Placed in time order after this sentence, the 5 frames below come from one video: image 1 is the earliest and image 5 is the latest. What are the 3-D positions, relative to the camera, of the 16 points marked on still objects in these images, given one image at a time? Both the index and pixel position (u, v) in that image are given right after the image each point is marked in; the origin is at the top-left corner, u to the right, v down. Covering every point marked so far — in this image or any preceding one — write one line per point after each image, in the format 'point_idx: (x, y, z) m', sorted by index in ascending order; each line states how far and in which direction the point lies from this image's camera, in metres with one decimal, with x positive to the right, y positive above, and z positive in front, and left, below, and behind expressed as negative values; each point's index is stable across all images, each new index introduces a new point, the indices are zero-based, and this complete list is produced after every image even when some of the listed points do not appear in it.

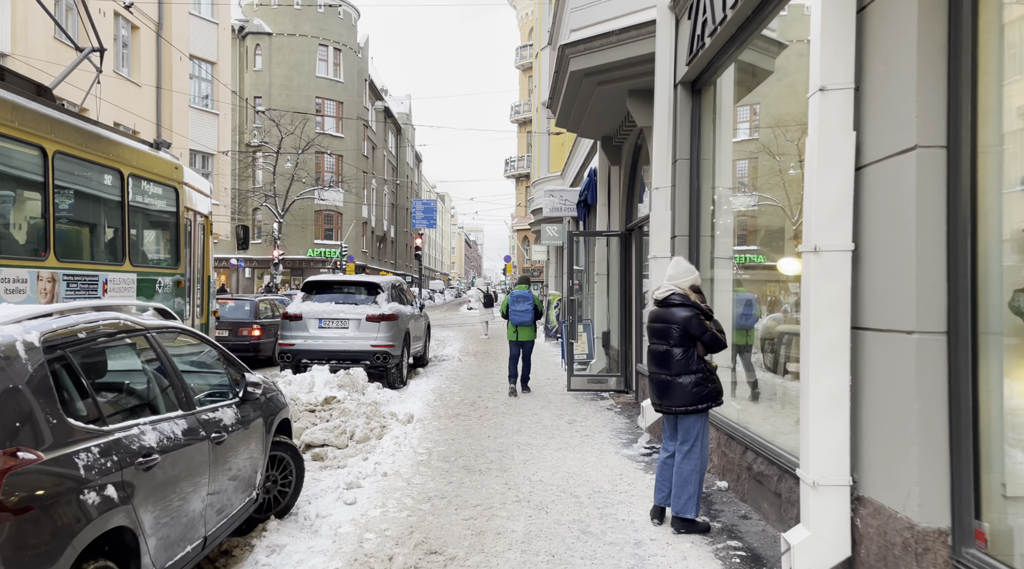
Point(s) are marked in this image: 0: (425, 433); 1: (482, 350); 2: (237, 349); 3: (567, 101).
0: (-0.9, -1.5, +7.4) m
1: (-0.7, -1.5, +17.2) m
2: (-5.2, -1.2, +13.7) m
3: (+0.7, +2.2, +8.7) m
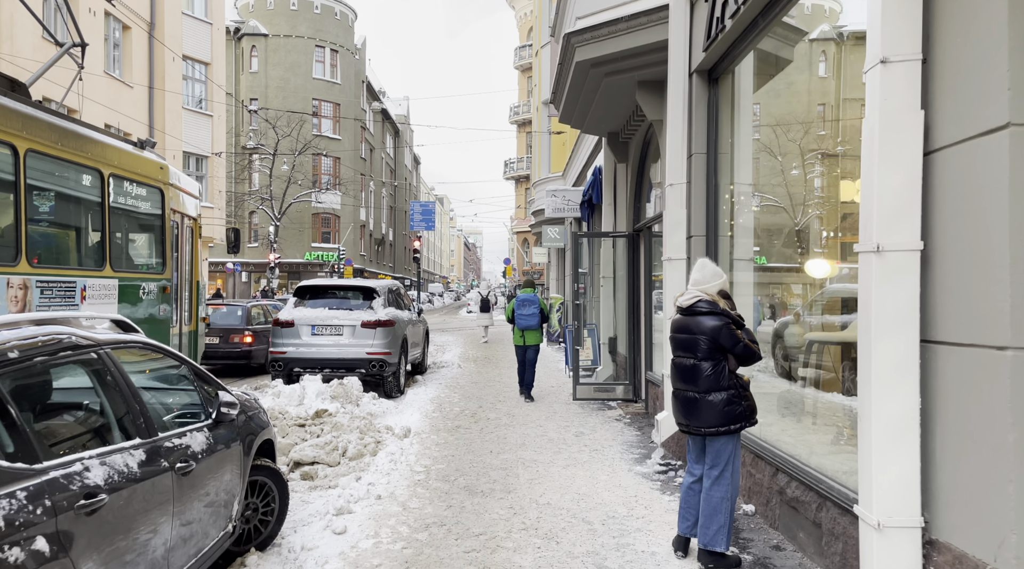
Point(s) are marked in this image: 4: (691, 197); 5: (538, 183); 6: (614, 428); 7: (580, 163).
0: (-0.9, -1.6, +6.9) m
1: (-0.7, -1.6, +16.7) m
2: (-5.2, -1.3, +13.2) m
3: (+0.7, +2.2, +8.2) m
4: (+1.5, +0.8, +6.2) m
5: (+0.7, +2.8, +19.9) m
6: (+1.1, -1.6, +8.0) m
7: (+1.3, +2.2, +13.2) m
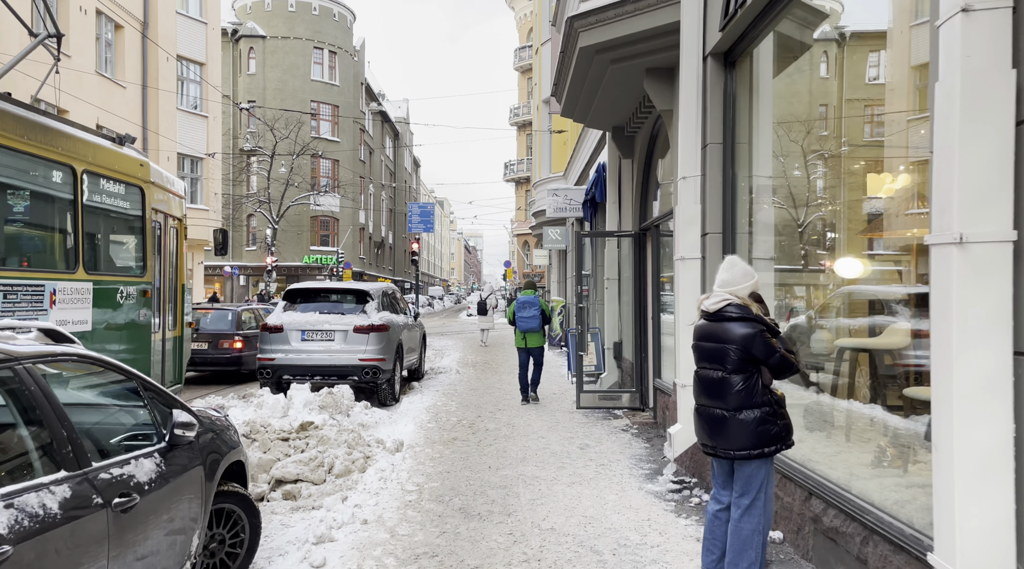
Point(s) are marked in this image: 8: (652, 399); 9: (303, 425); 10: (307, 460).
0: (-0.9, -1.6, +6.4) m
1: (-0.7, -1.7, +16.2) m
2: (-5.2, -1.4, +12.7) m
3: (+0.7, +2.1, +7.7) m
4: (+1.5, +0.7, +5.7) m
5: (+0.7, +2.7, +19.4) m
6: (+1.1, -1.6, +7.5) m
7: (+1.3, +2.2, +12.7) m
8: (+1.7, -1.4, +8.7) m
9: (-1.9, -1.3, +6.6) m
10: (-1.7, -1.5, +6.0) m
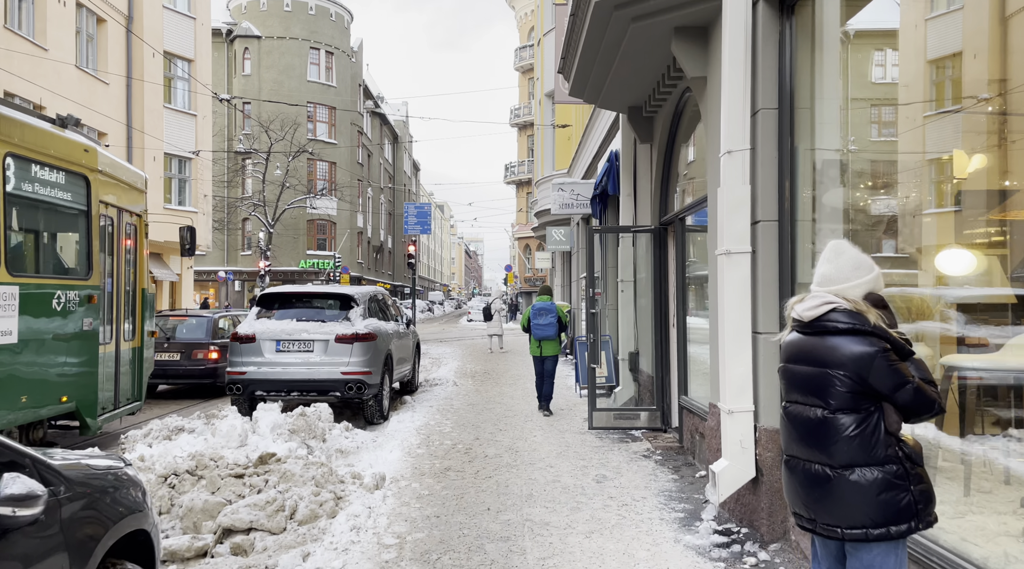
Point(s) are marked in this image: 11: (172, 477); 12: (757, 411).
0: (-0.8, -1.6, +5.3) m
1: (-0.6, -1.8, +15.1) m
2: (-5.1, -1.4, +11.6) m
3: (+0.7, +2.1, +6.6) m
4: (+1.6, +0.7, +4.6) m
5: (+0.8, +2.6, +18.3) m
6: (+1.2, -1.6, +6.4) m
7: (+1.3, +2.1, +11.6) m
8: (+1.7, -1.4, +7.6) m
9: (-1.9, -1.3, +5.5) m
10: (-1.7, -1.5, +4.8) m
11: (-2.4, -1.4, +5.1) m
12: (+1.5, -0.8, +4.5) m
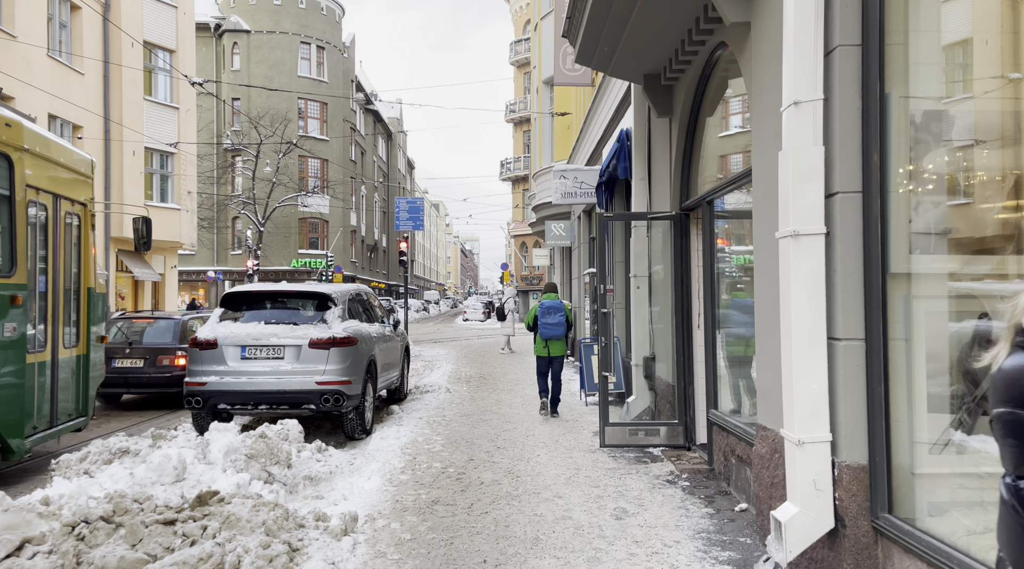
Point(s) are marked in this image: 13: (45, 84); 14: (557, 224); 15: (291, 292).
0: (-0.8, -1.6, +4.2) m
1: (-0.7, -1.7, +14.0) m
2: (-5.2, -1.4, +10.5) m
3: (+0.7, +2.2, +5.6) m
4: (+1.6, +0.8, +3.5) m
5: (+0.7, +2.7, +17.3) m
6: (+1.2, -1.6, +5.3) m
7: (+1.2, +2.2, +10.5) m
8: (+1.7, -1.3, +6.5) m
9: (-1.9, -1.3, +4.4) m
10: (-1.7, -1.4, +3.8) m
11: (-2.4, -1.3, +4.0) m
12: (+1.5, -0.7, +3.4) m
13: (-12.9, +5.5, +19.9) m
14: (+1.0, +1.3, +16.1) m
15: (-2.5, -0.1, +8.0) m
